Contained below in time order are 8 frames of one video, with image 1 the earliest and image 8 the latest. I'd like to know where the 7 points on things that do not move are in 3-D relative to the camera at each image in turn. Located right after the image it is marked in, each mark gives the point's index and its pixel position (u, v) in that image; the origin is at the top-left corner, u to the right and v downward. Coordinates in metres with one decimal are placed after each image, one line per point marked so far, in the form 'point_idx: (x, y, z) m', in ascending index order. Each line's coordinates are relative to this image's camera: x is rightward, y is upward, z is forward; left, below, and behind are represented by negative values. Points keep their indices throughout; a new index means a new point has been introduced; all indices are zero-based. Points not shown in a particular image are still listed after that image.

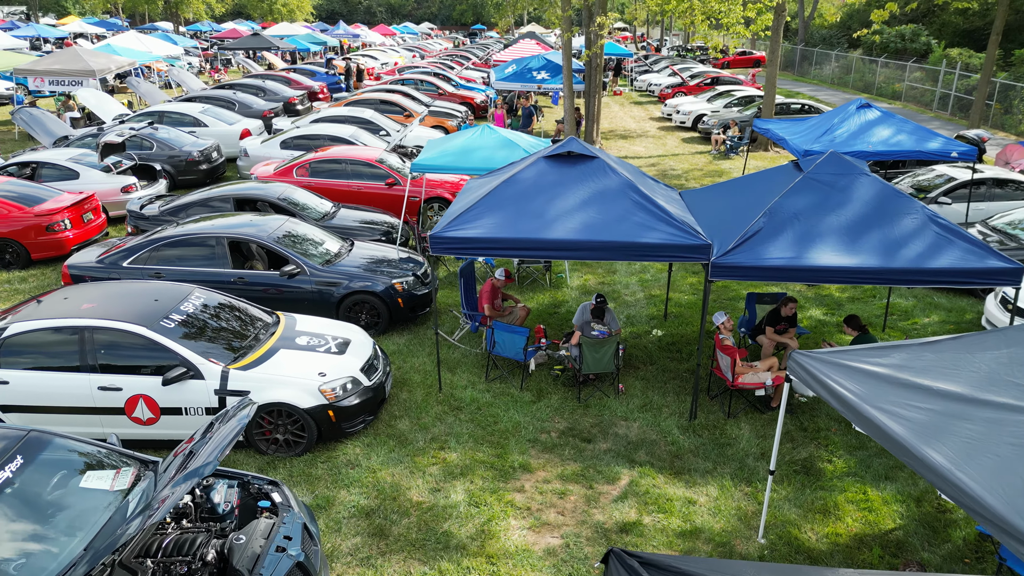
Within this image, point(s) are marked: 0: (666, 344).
0: (+1.8, -0.7, +8.6) m
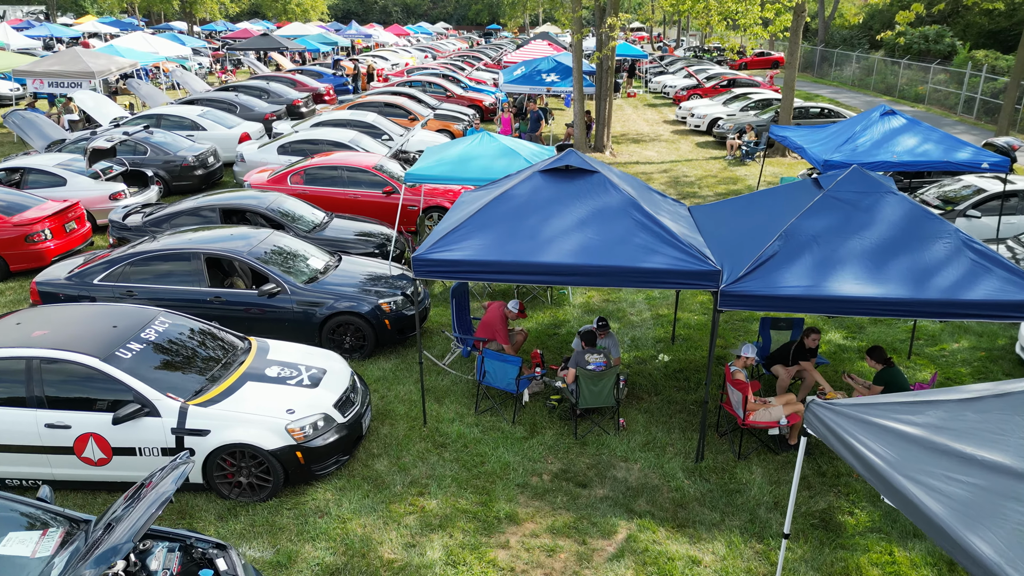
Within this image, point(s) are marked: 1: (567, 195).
0: (+1.7, -0.9, +8.0) m
1: (+0.5, +0.9, +6.8) m
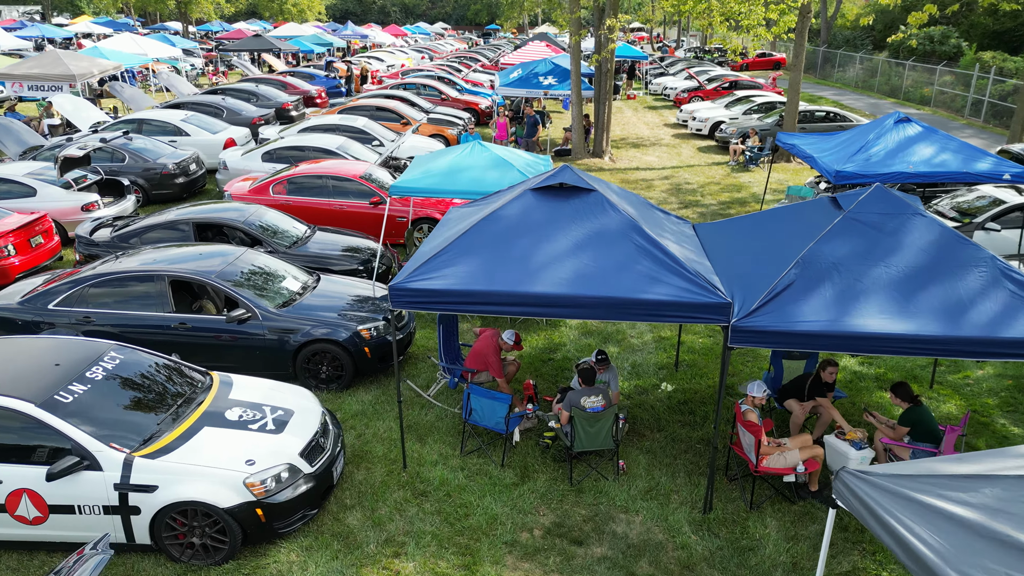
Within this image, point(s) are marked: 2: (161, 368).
0: (+1.7, -1.2, +7.4) m
1: (+0.4, +0.6, +6.1) m
2: (-2.8, -0.6, +5.9) m
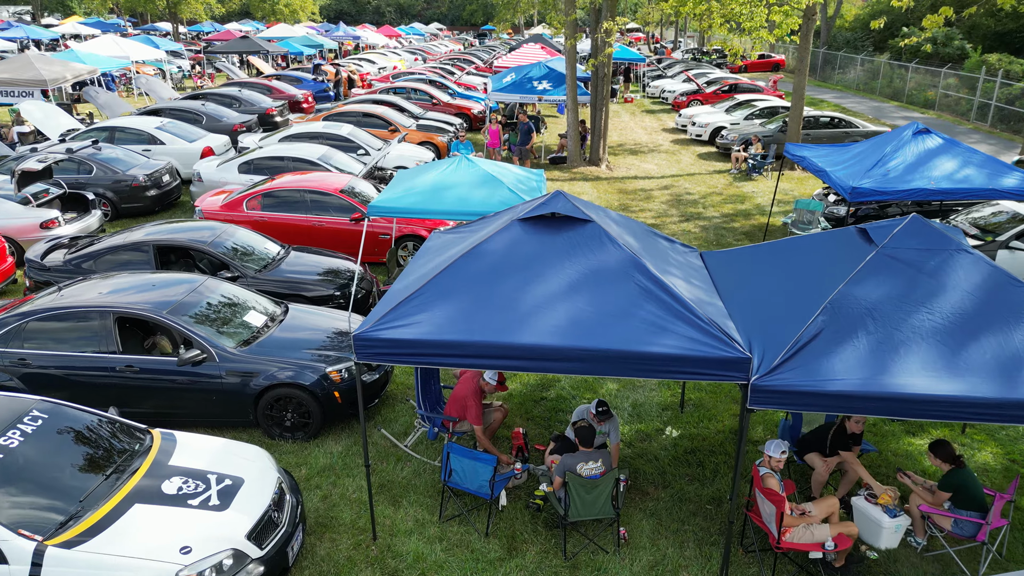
0: (+1.5, -1.5, +6.6) m
1: (+0.3, +0.3, +5.4) m
2: (-2.9, -1.0, +5.2) m
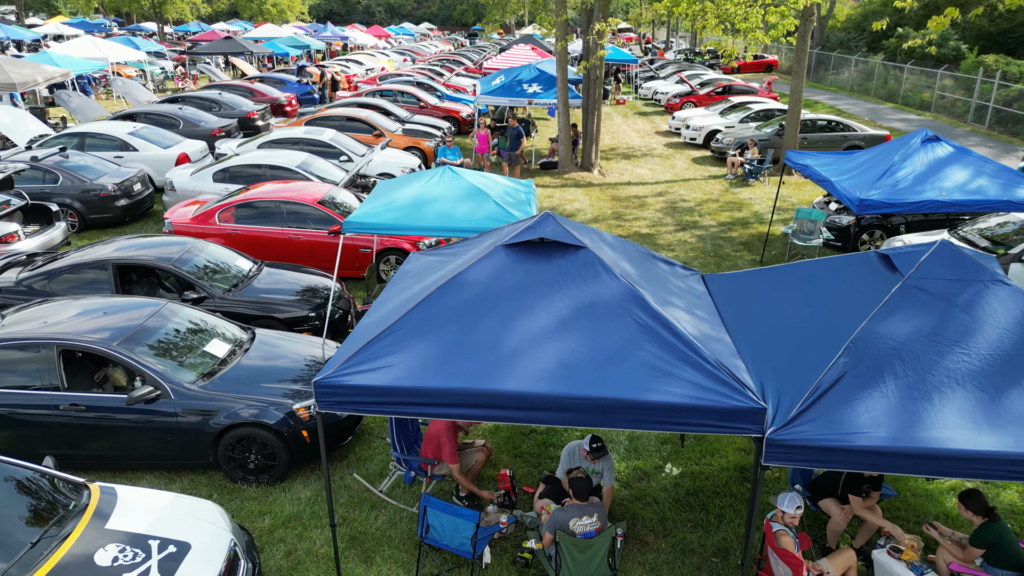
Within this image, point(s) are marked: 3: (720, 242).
0: (+1.4, -1.7, +6.1) m
1: (+0.2, 0.0, +4.8) m
2: (-3.0, -1.2, +4.6) m
3: (+3.6, +0.8, +12.7) m
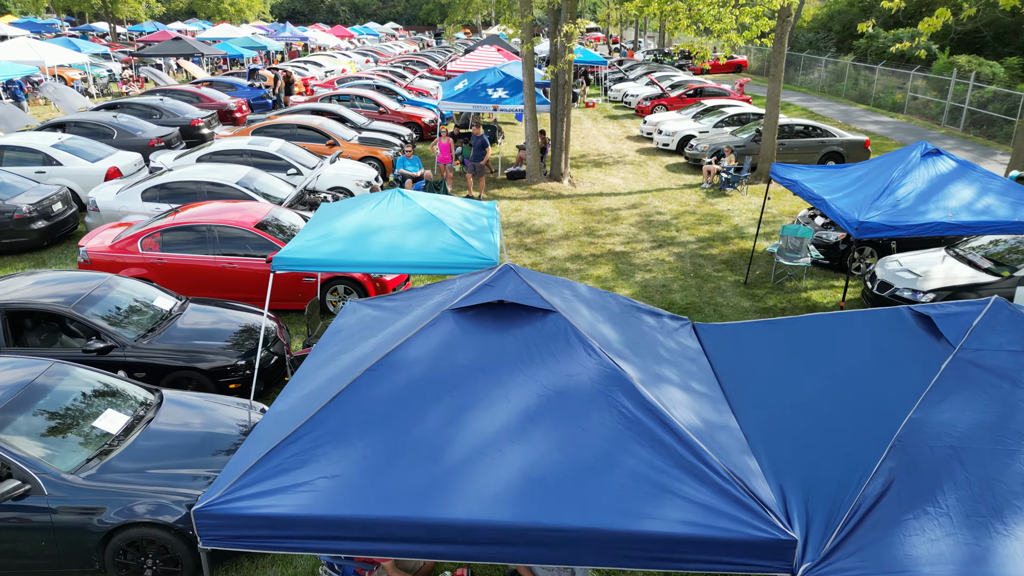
0: (+1.1, -2.1, +5.1) m
1: (-0.1, -0.4, +3.8) m
2: (-3.2, -1.7, +3.4) m
3: (+3.0, +0.5, +11.8) m
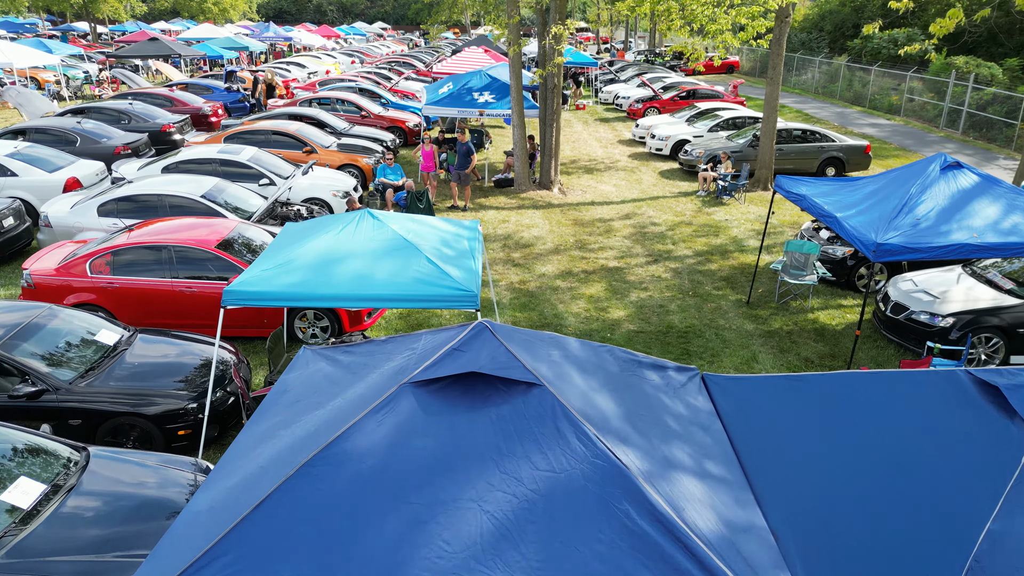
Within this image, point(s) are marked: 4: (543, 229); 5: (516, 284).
0: (+1.0, -2.4, +4.3) m
1: (-0.2, -0.6, +3.0) m
2: (-3.3, -2.0, +2.6) m
3: (+2.8, +0.2, +11.1) m
4: (+0.6, +1.1, +13.3) m
5: (+0.1, +0.1, +10.8) m
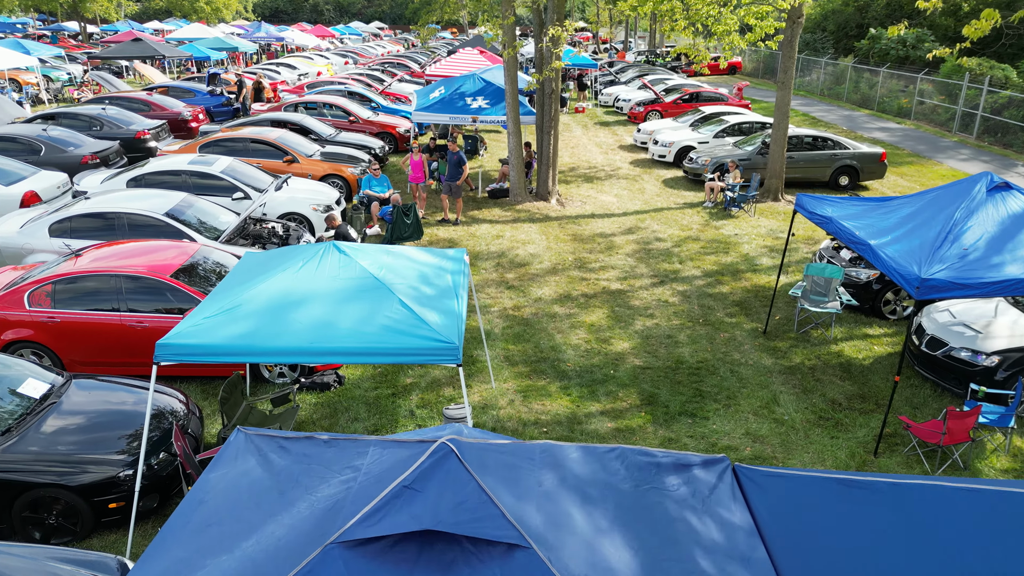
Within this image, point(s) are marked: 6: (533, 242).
0: (+0.9, -2.7, +3.4) m
1: (-0.2, -1.0, +2.1) m
2: (-3.4, -2.3, +1.7) m
3: (+2.7, -0.2, +10.2) m
4: (+0.5, +0.7, +12.3) m
5: (0.0, -0.3, +9.8) m
6: (+0.4, +0.8, +12.5) m
